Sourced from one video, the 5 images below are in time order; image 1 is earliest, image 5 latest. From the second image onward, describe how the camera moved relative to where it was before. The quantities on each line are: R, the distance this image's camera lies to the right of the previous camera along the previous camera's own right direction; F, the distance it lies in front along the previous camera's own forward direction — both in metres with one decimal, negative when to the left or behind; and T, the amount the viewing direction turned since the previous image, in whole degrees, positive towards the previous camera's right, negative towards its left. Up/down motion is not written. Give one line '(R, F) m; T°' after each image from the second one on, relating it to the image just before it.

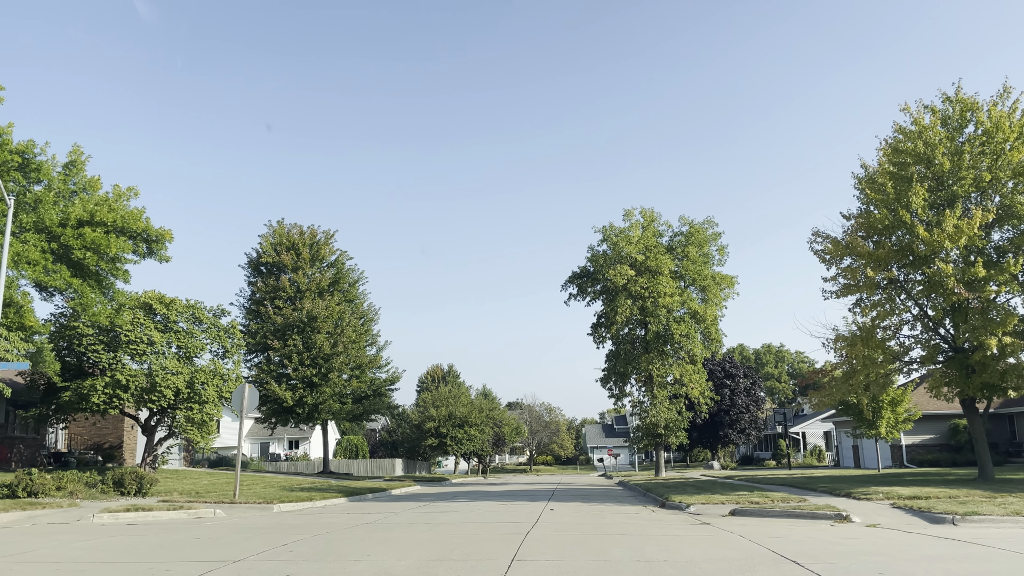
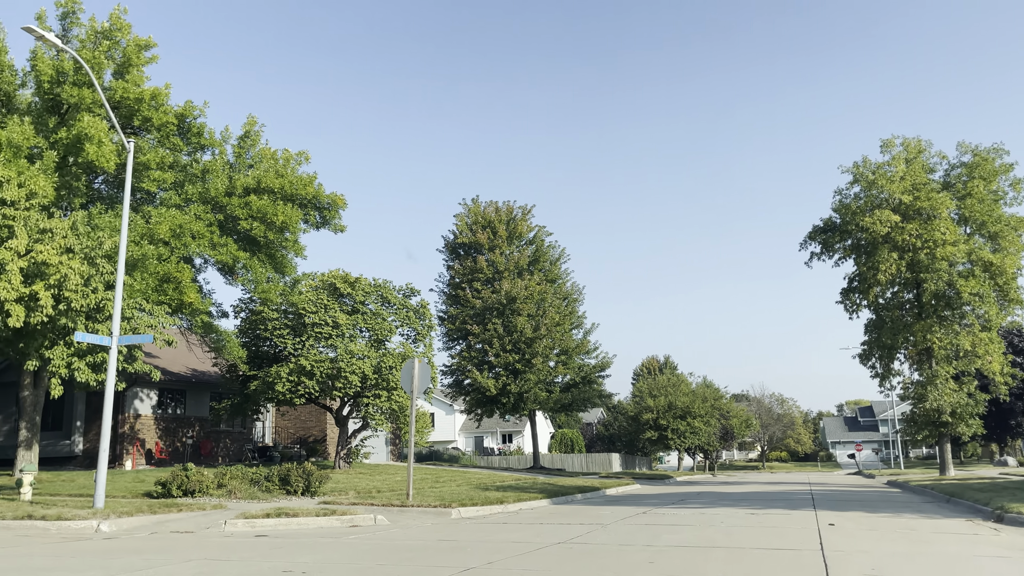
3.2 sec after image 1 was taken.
(-0.5, +5.4) m; -15°
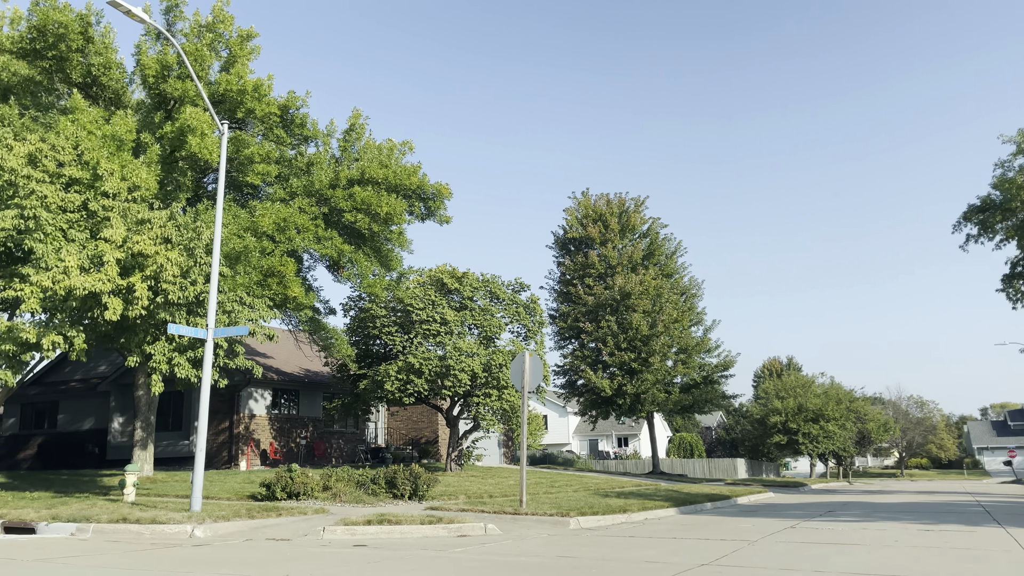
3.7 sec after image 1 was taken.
(-0.2, +1.7) m; -8°
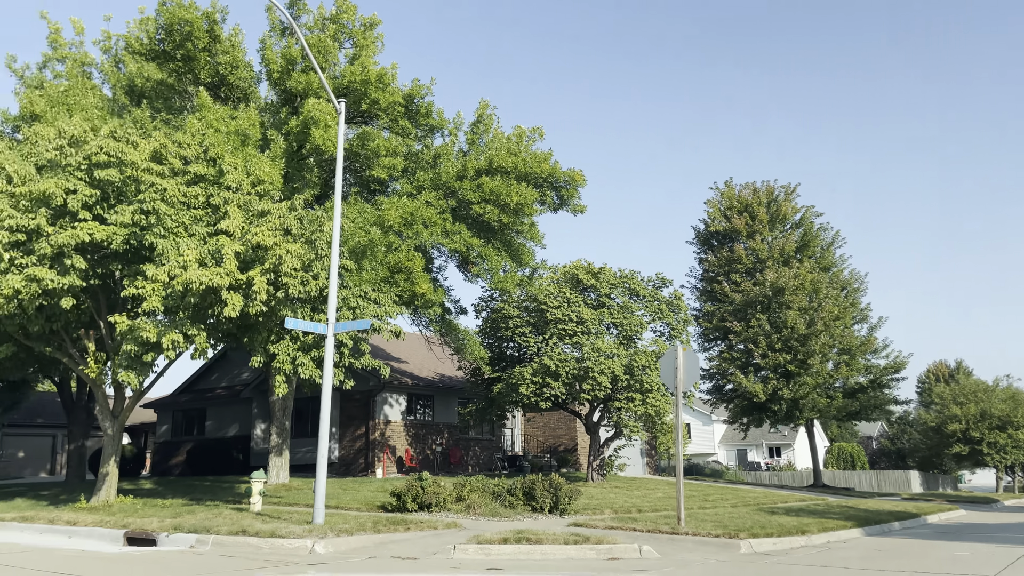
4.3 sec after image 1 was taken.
(-0.3, +1.8) m; -9°
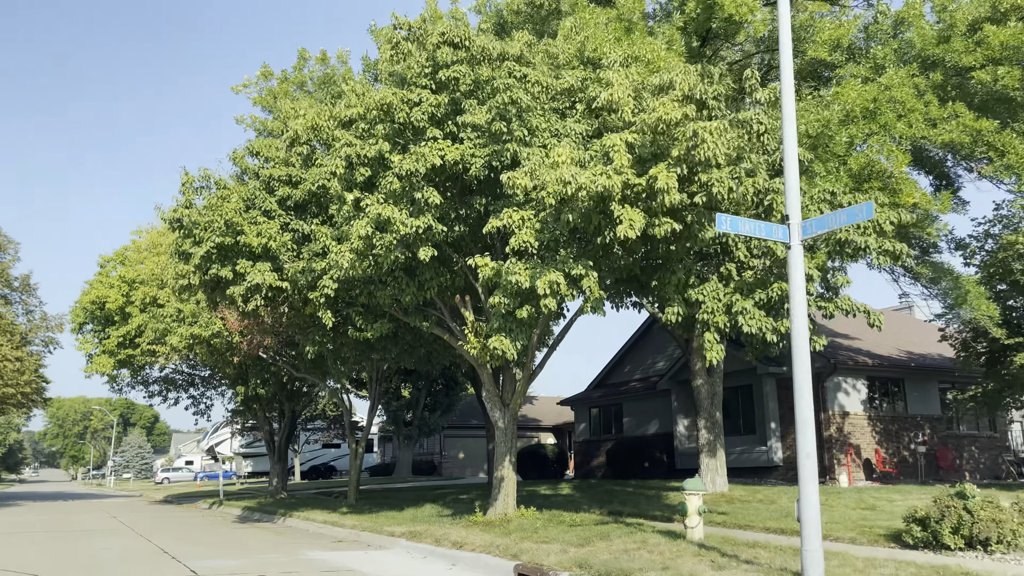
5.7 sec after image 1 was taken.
(-1.8, +5.2) m; -28°
